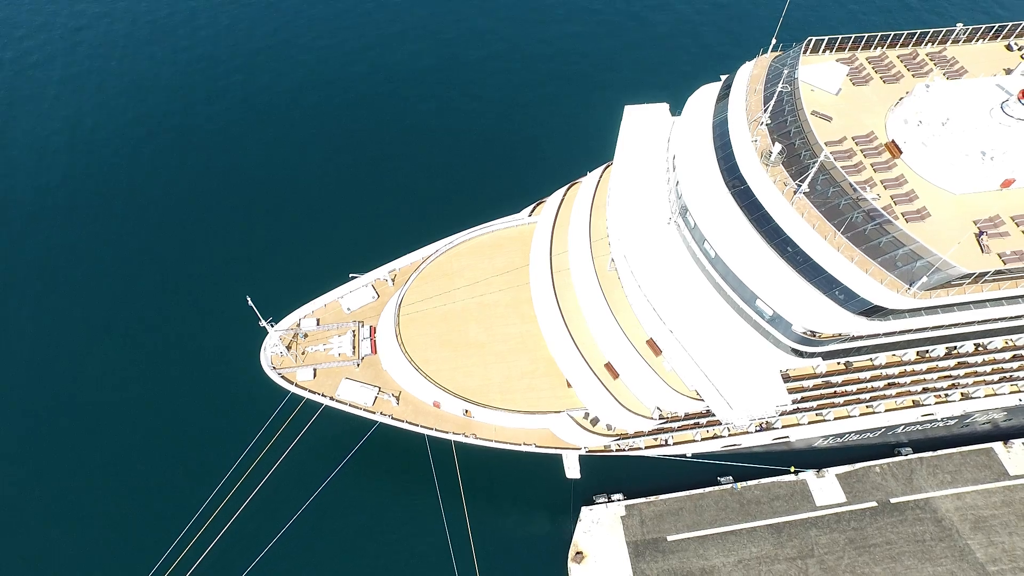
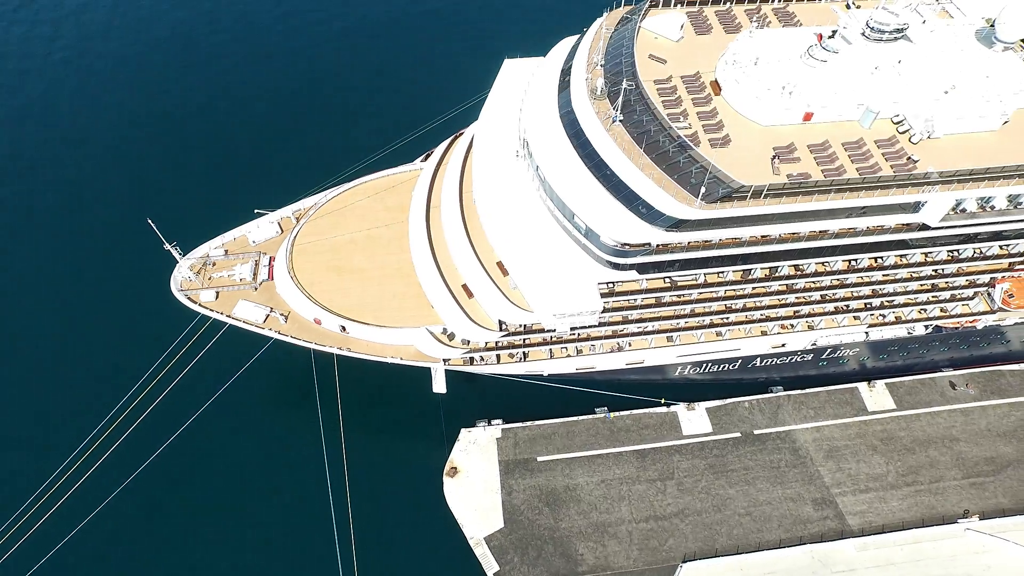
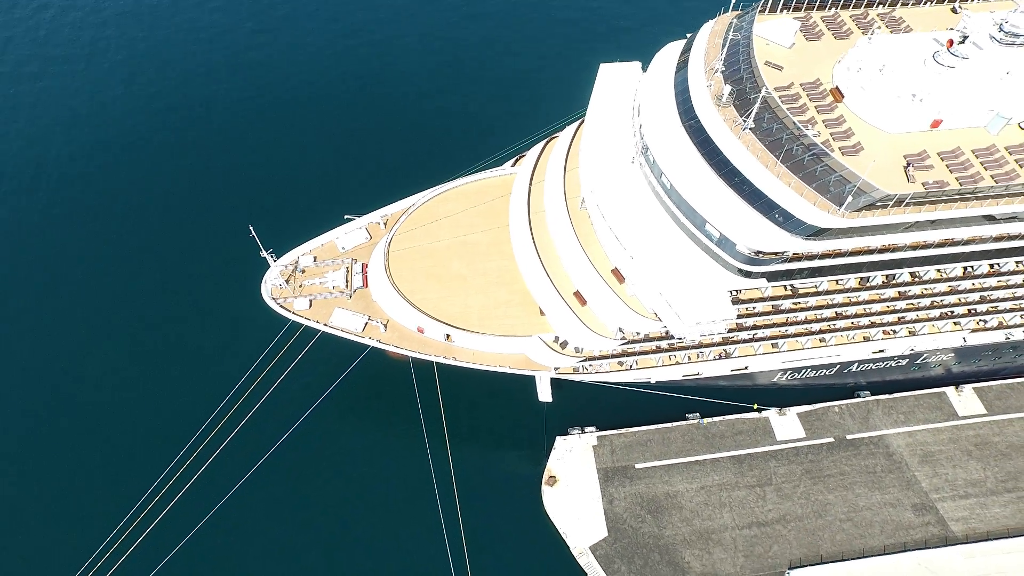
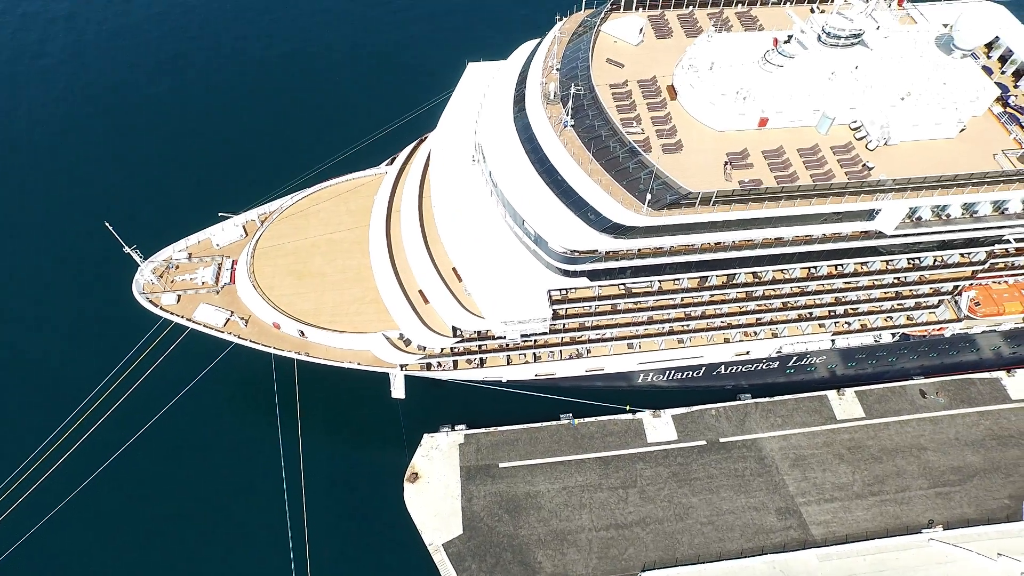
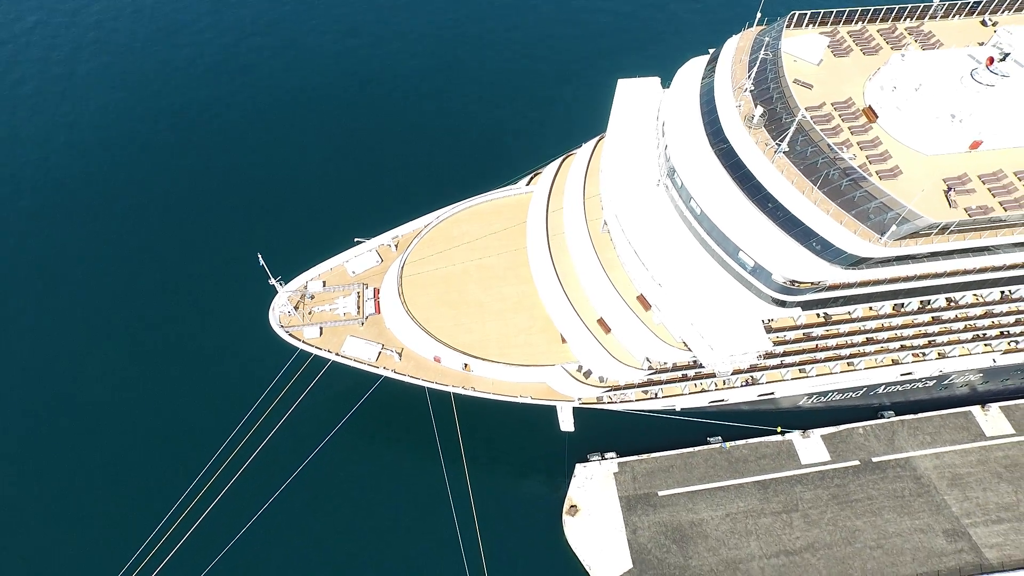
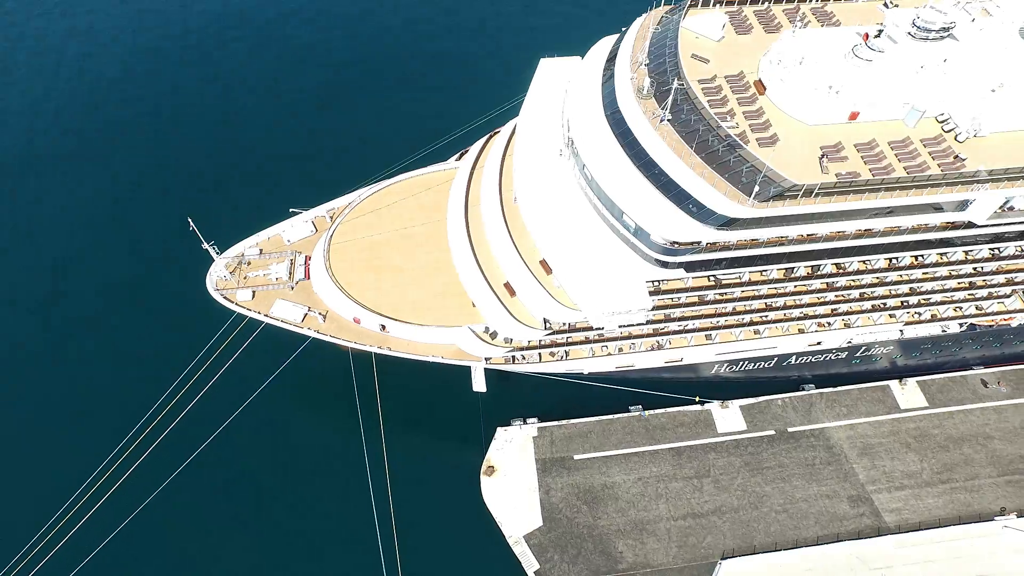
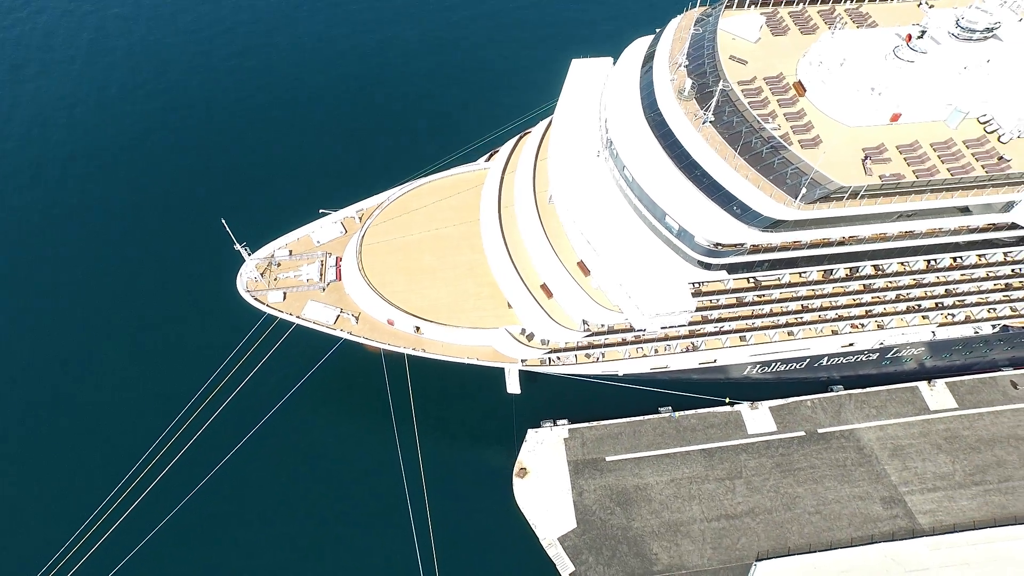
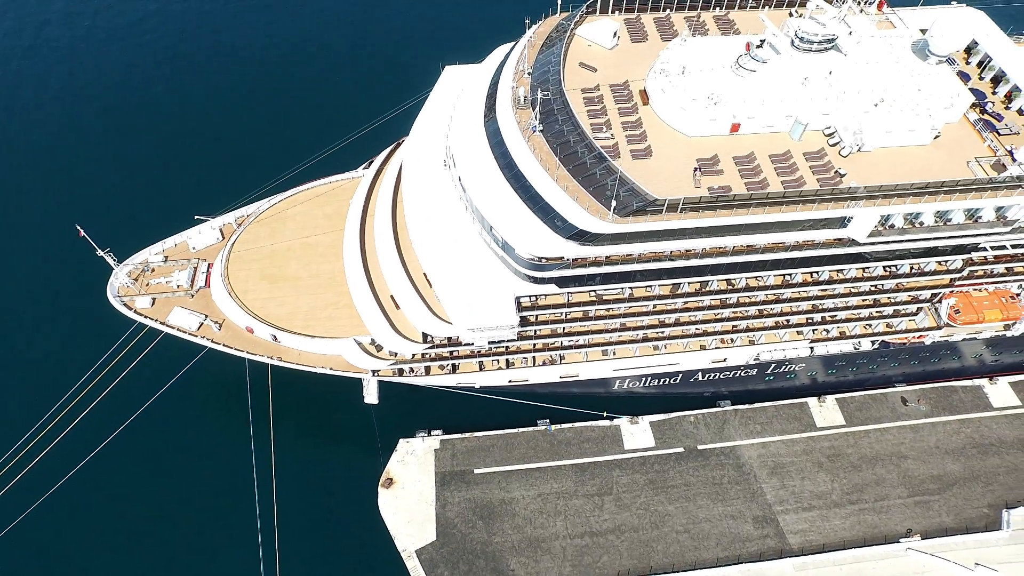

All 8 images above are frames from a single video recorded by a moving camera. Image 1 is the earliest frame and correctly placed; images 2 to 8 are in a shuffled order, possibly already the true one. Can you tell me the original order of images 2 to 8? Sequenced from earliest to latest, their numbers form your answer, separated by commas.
5, 3, 7, 6, 2, 4, 8
